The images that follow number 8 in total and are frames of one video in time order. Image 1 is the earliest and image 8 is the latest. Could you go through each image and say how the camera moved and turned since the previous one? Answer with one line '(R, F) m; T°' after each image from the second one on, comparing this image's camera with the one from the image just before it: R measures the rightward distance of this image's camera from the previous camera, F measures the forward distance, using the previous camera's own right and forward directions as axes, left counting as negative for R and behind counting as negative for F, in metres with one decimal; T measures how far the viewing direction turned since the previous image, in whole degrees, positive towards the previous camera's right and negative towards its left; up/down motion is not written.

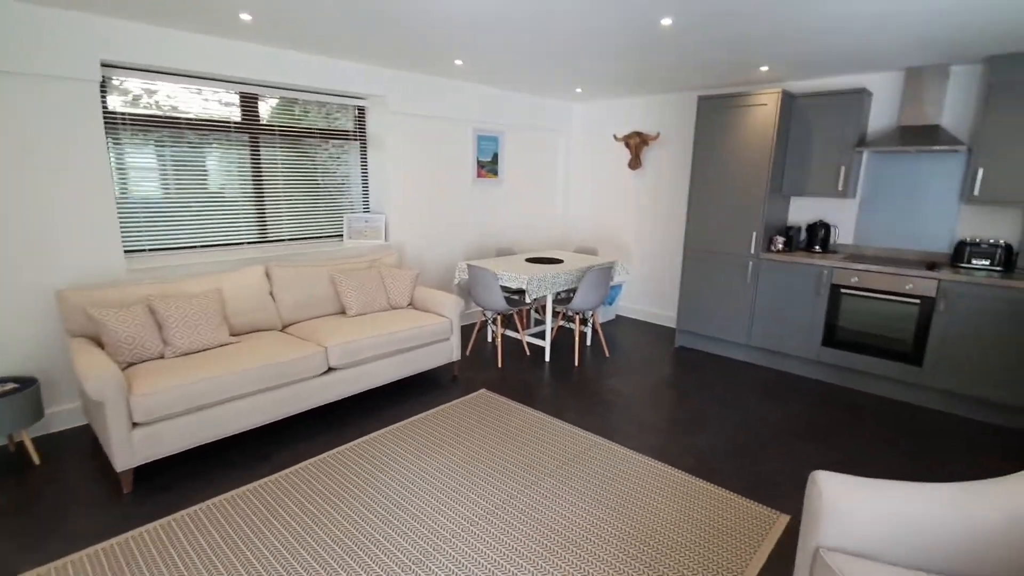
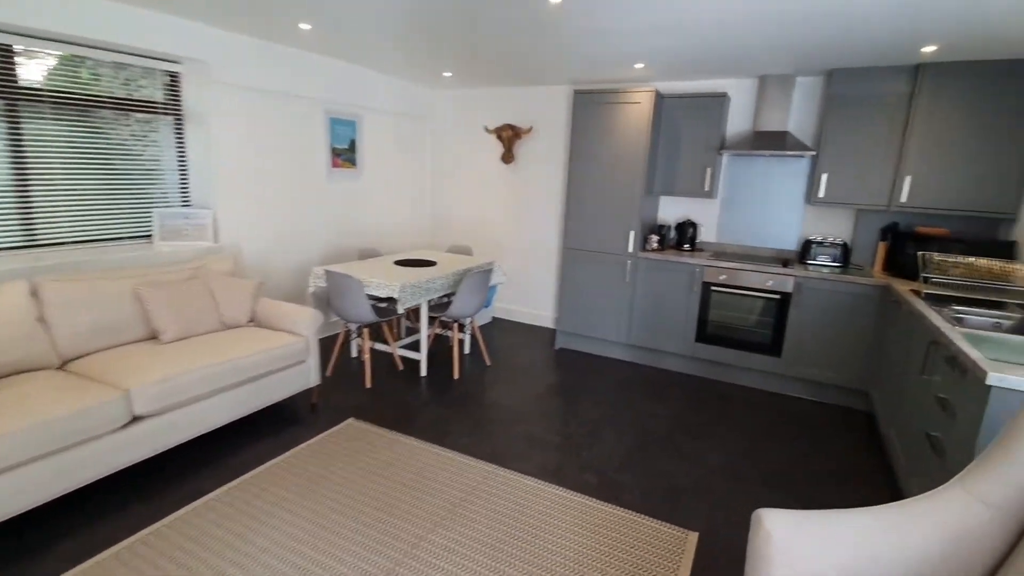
(-0.1, +0.4) m; +16°
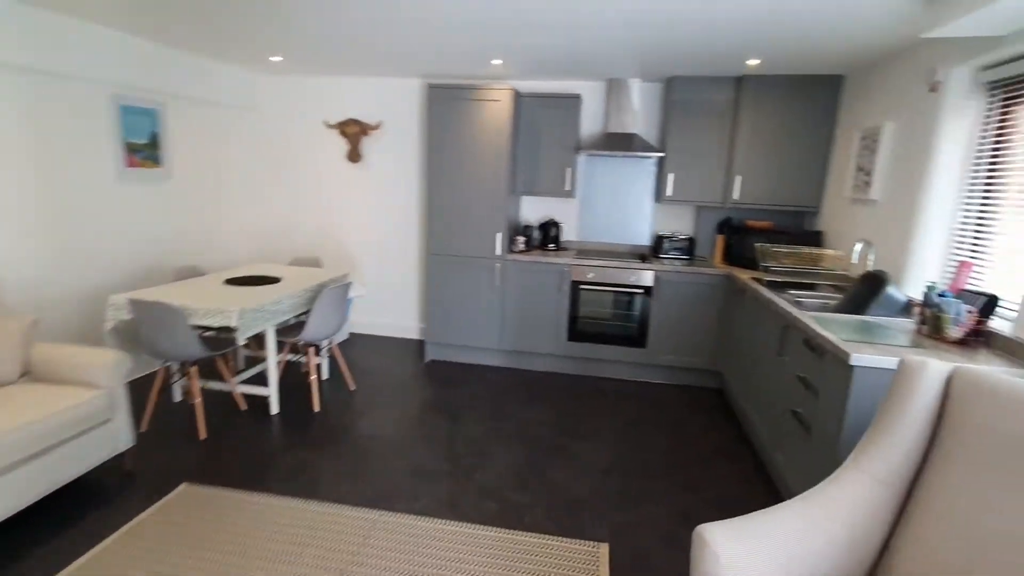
(-0.2, +0.3) m; +17°
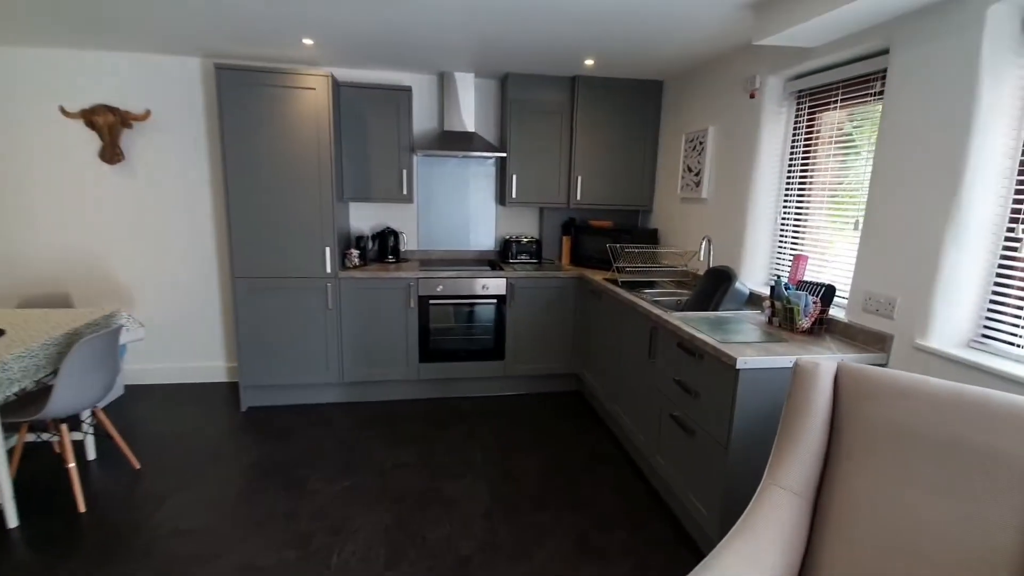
(-0.1, +0.4) m; +20°
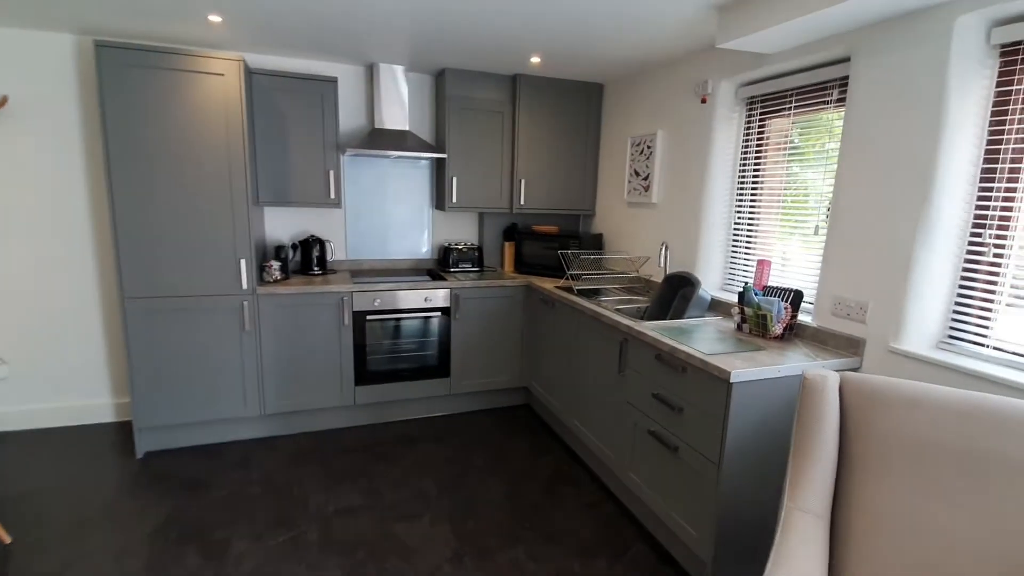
(-0.2, +0.2) m; +10°
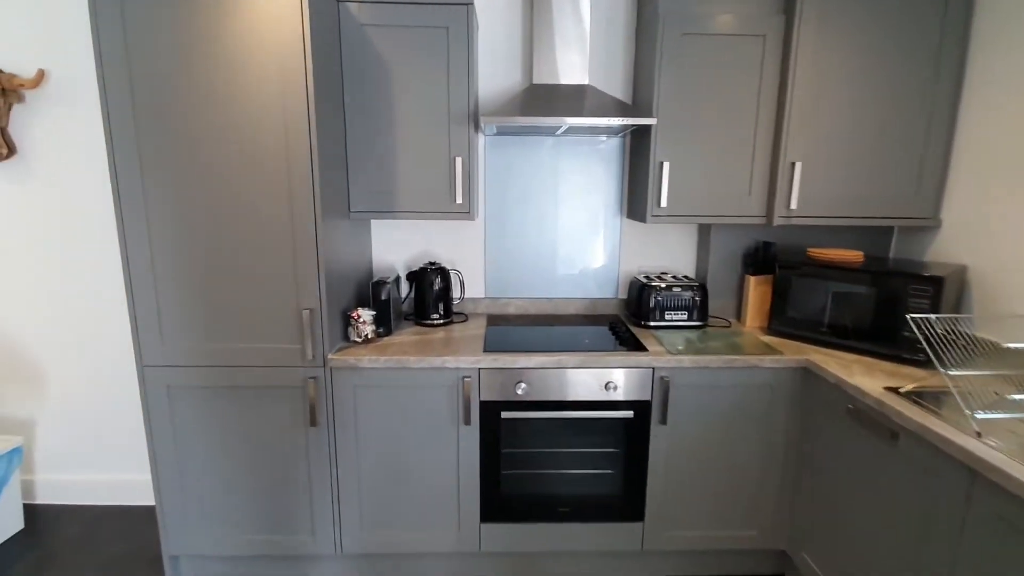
(-0.3, +1.4) m; -19°
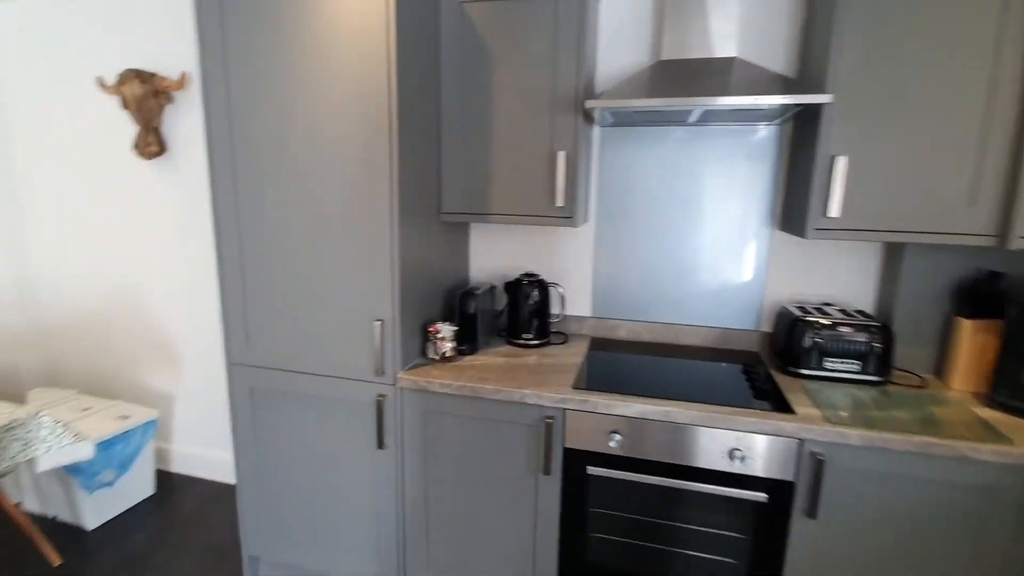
(+0.1, +0.3) m; -15°
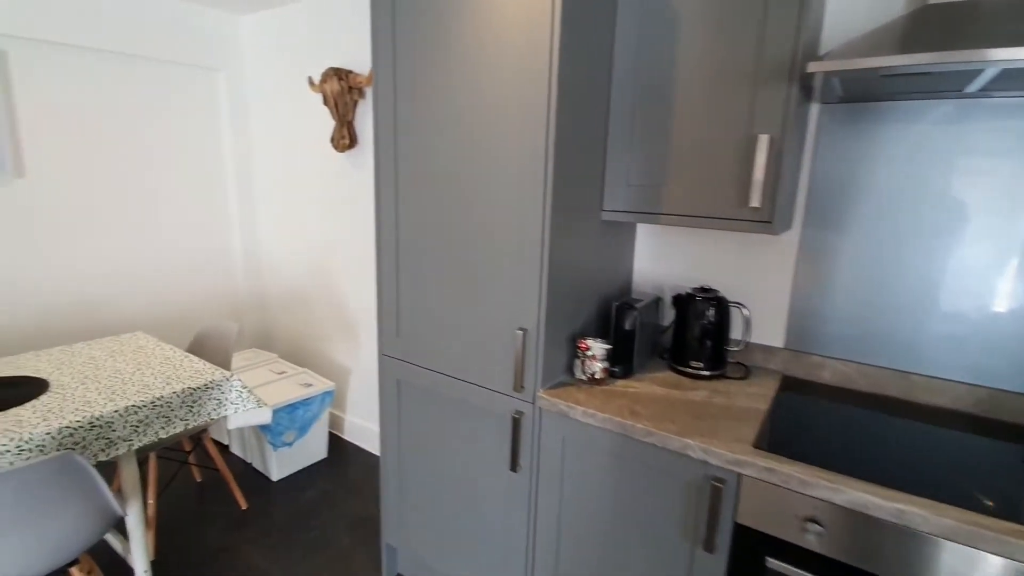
(0.0, +0.2) m; -19°
